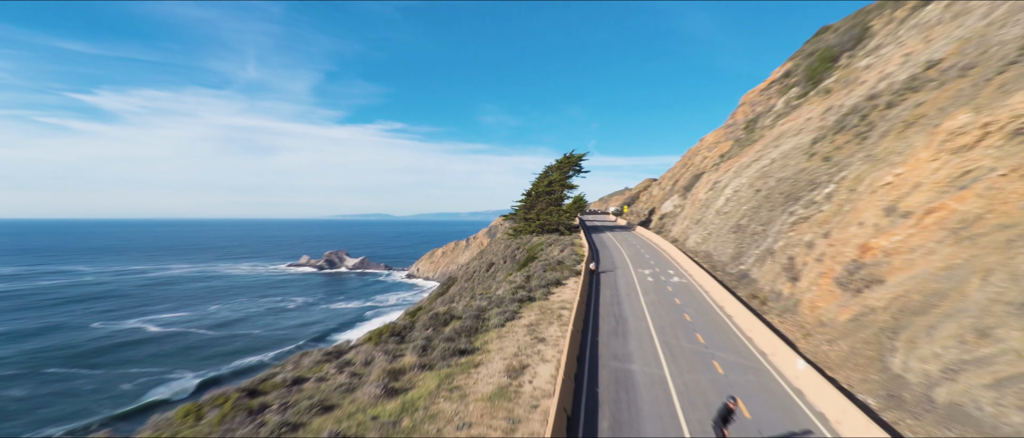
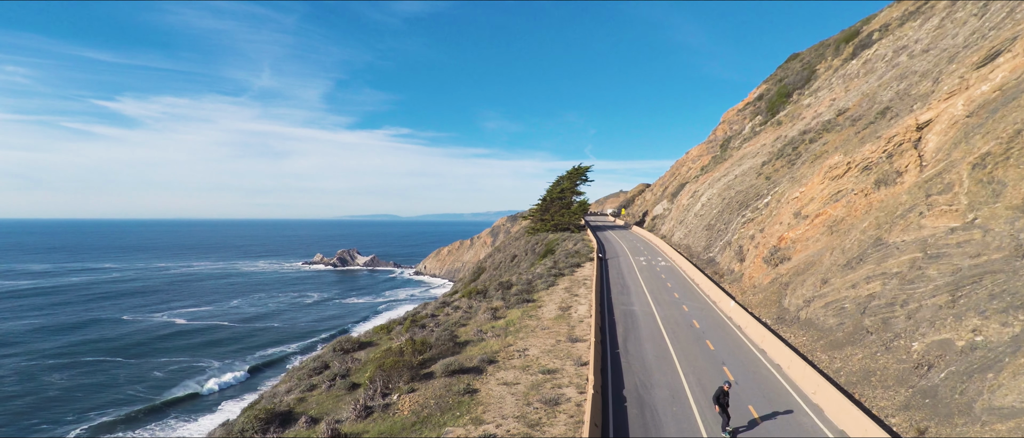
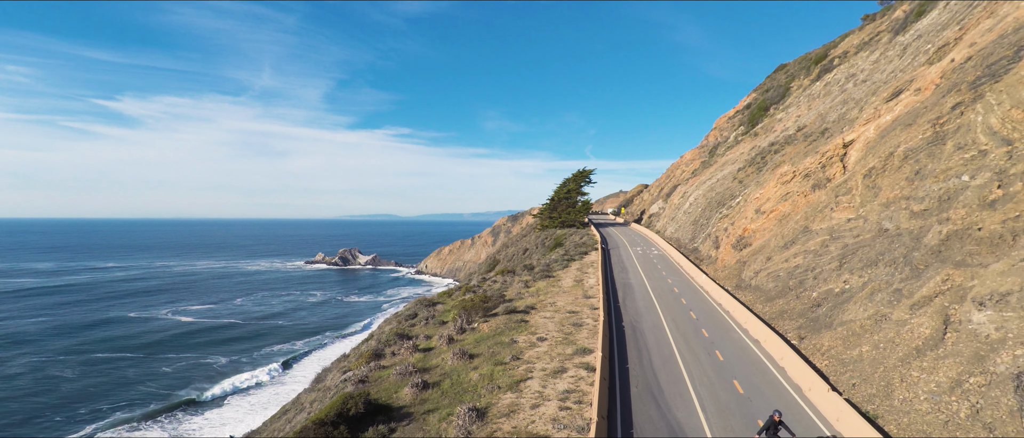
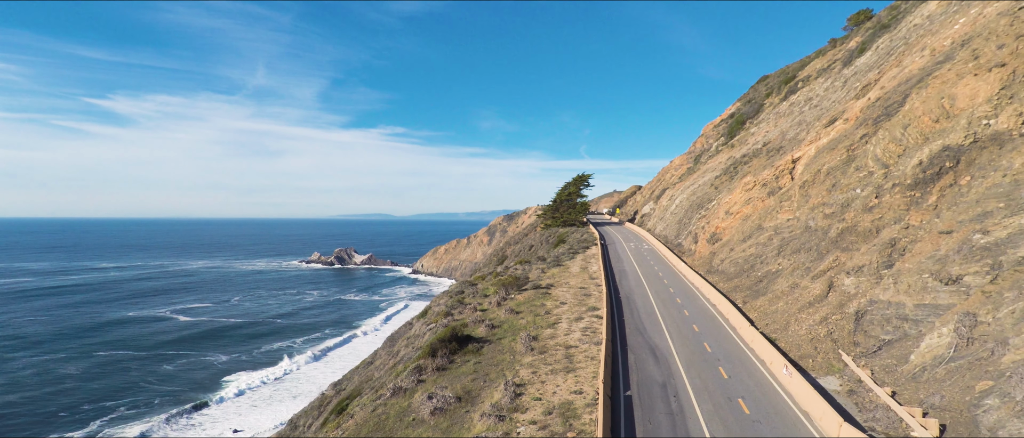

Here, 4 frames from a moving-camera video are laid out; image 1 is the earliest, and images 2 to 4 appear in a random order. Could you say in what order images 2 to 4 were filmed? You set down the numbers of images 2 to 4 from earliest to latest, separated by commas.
2, 3, 4
